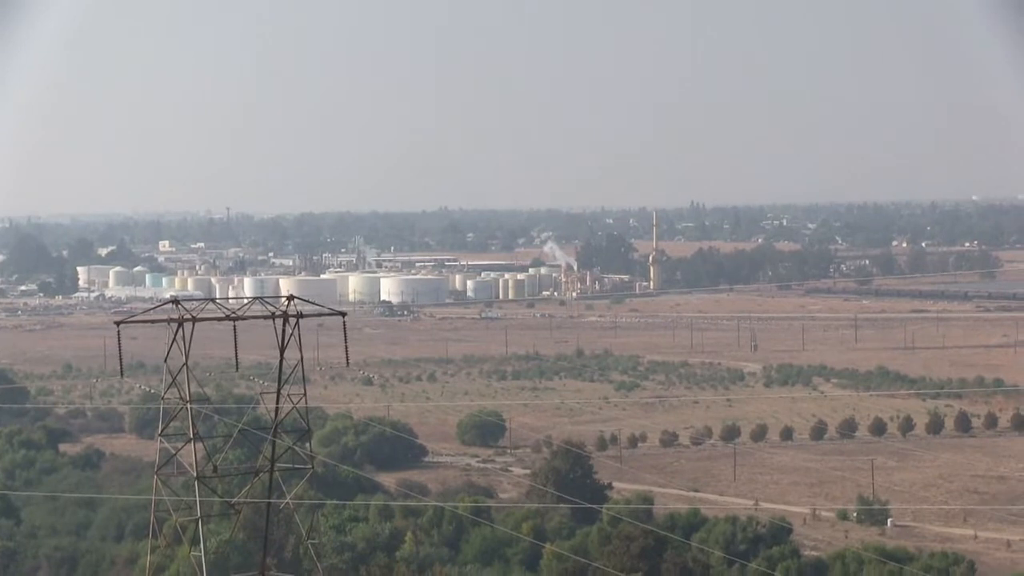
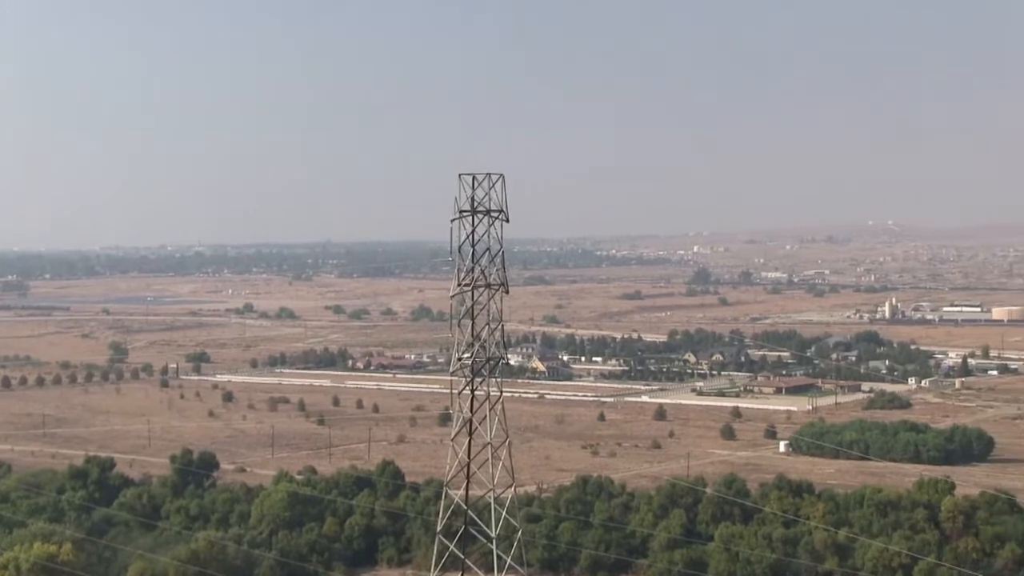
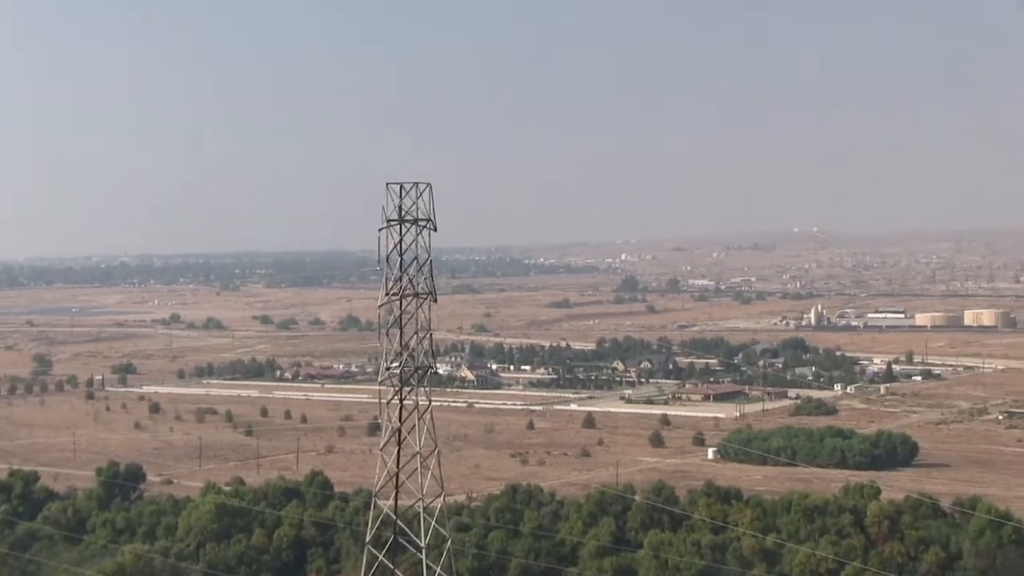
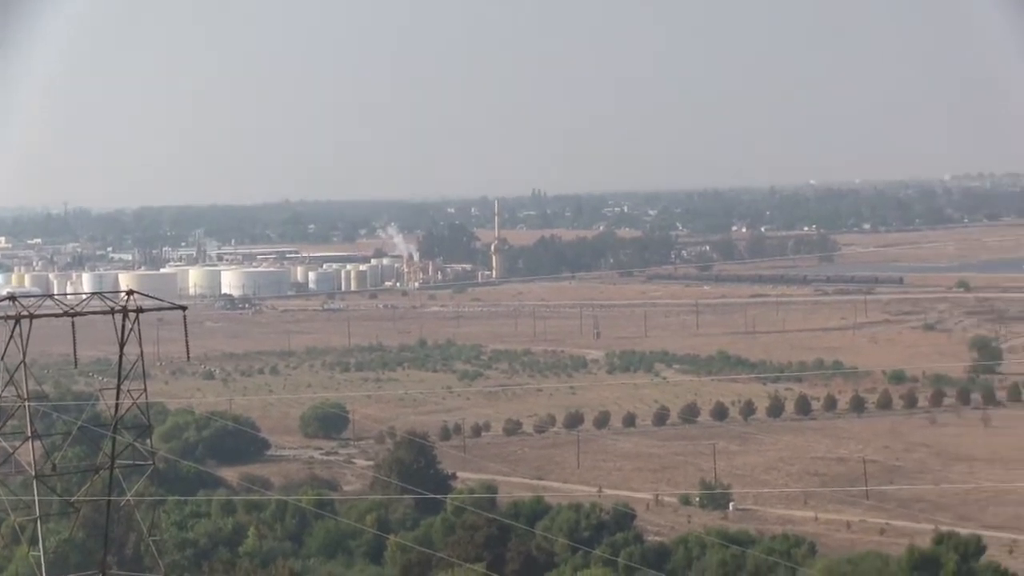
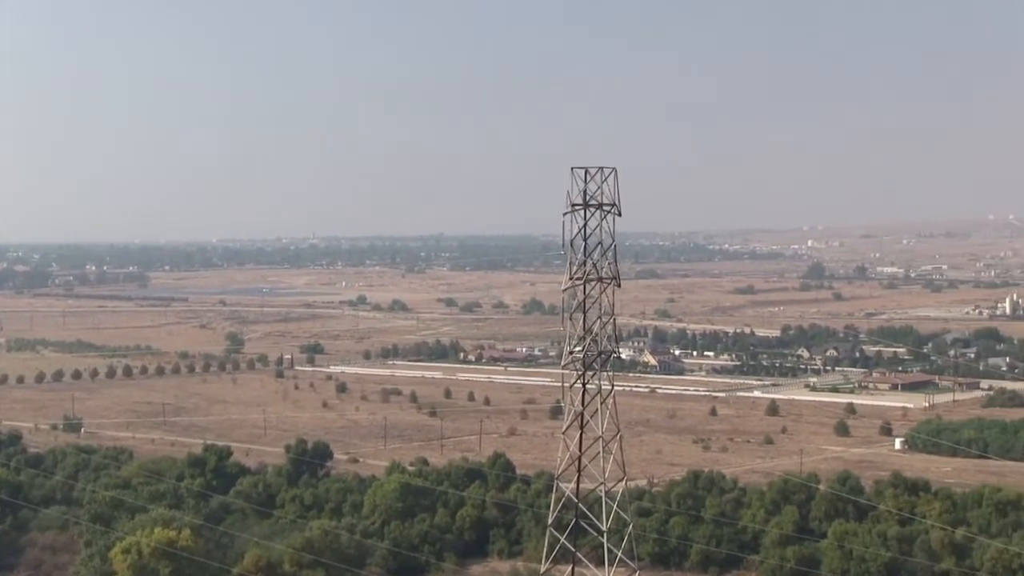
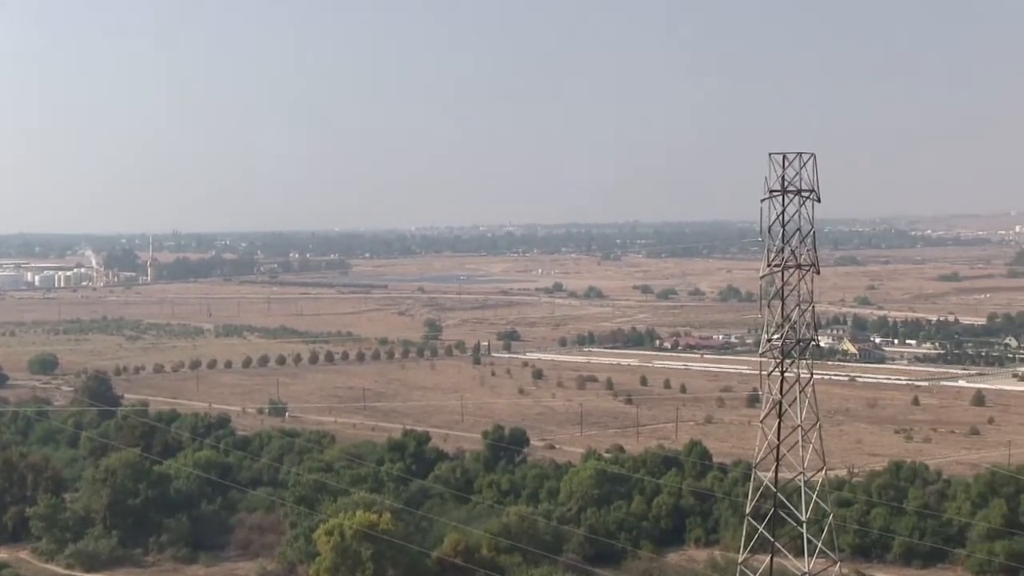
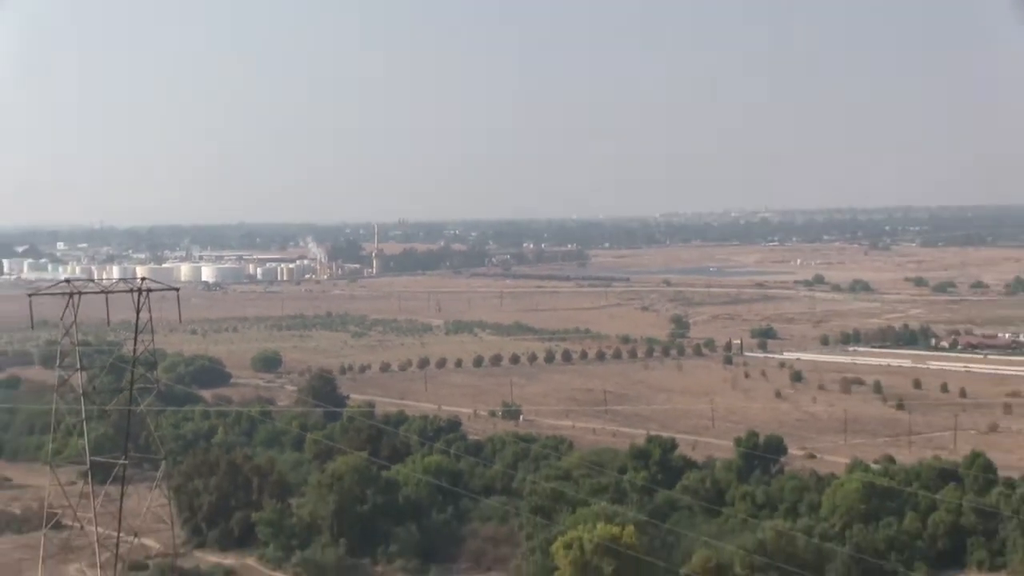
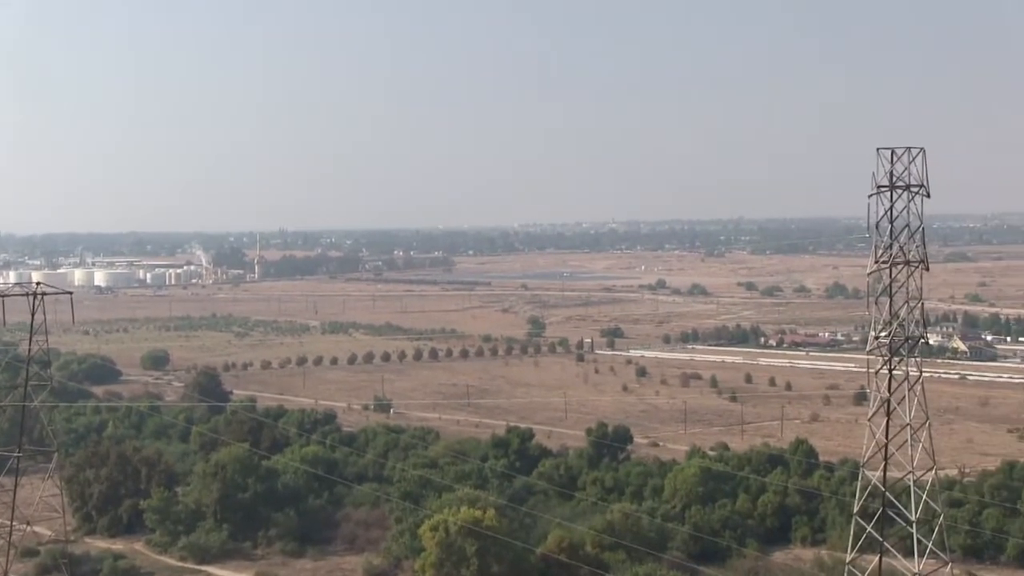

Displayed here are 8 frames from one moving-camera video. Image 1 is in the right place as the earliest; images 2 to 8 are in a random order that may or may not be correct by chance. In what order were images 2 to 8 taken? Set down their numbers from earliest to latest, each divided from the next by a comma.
4, 7, 8, 6, 5, 2, 3
